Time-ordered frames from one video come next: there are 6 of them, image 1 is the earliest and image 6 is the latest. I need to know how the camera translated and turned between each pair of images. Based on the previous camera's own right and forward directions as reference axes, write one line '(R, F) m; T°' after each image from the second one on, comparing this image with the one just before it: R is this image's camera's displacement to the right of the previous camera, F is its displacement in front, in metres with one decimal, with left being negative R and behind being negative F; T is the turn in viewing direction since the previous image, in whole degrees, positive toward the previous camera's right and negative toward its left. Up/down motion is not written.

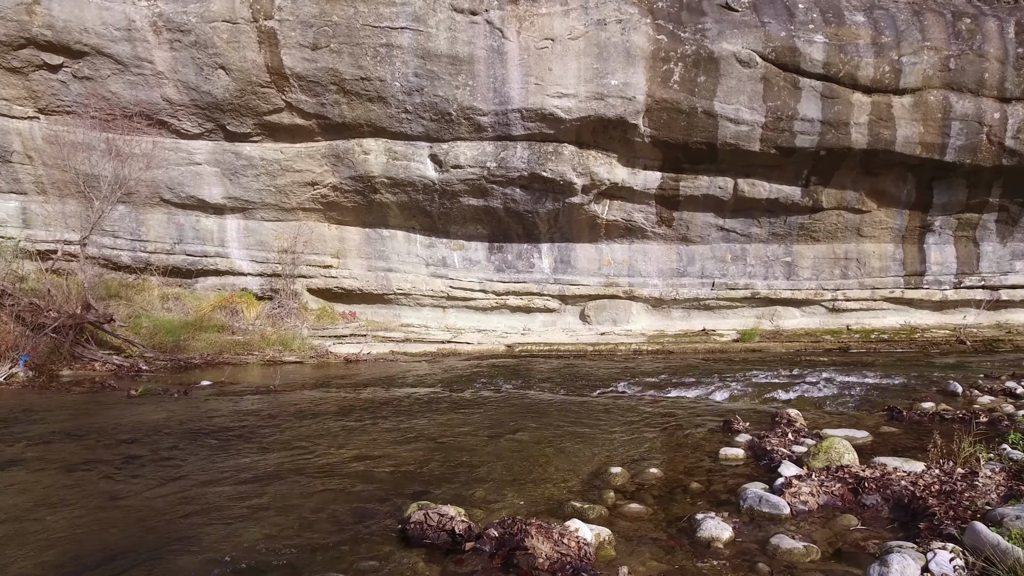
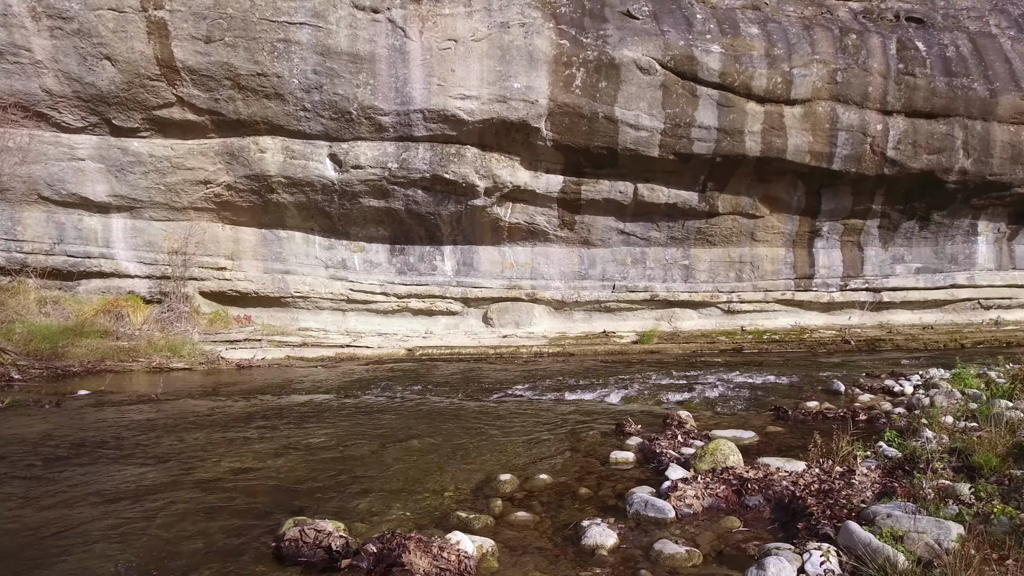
(+0.1, +0.1) m; +6°
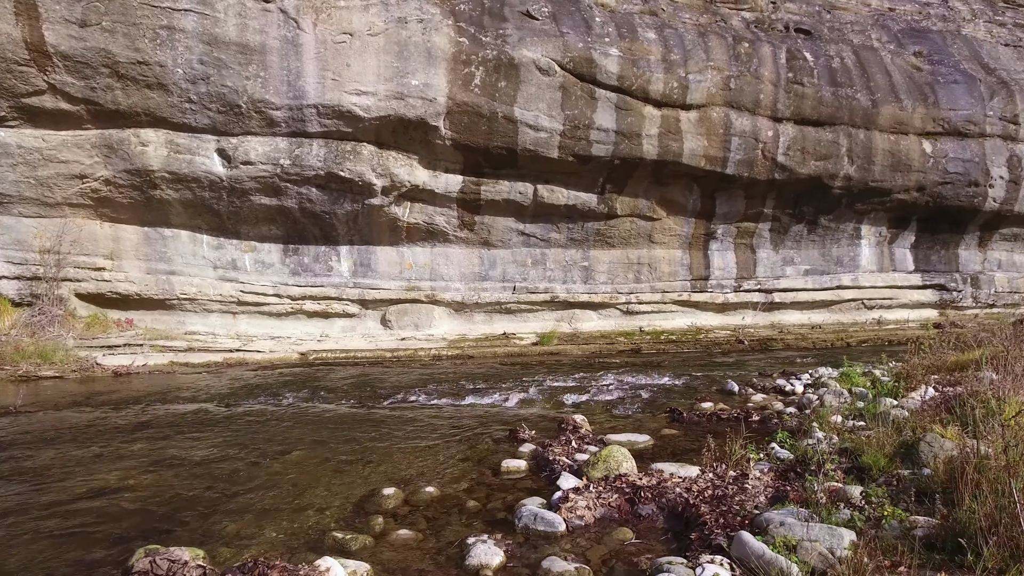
(+0.1, +0.1) m; +7°
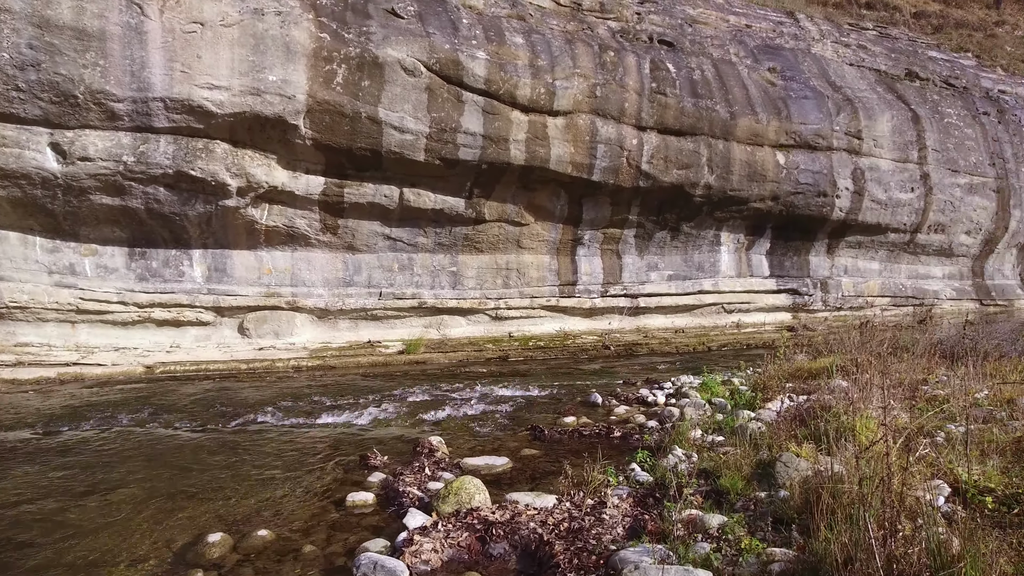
(+0.1, +0.2) m; +9°
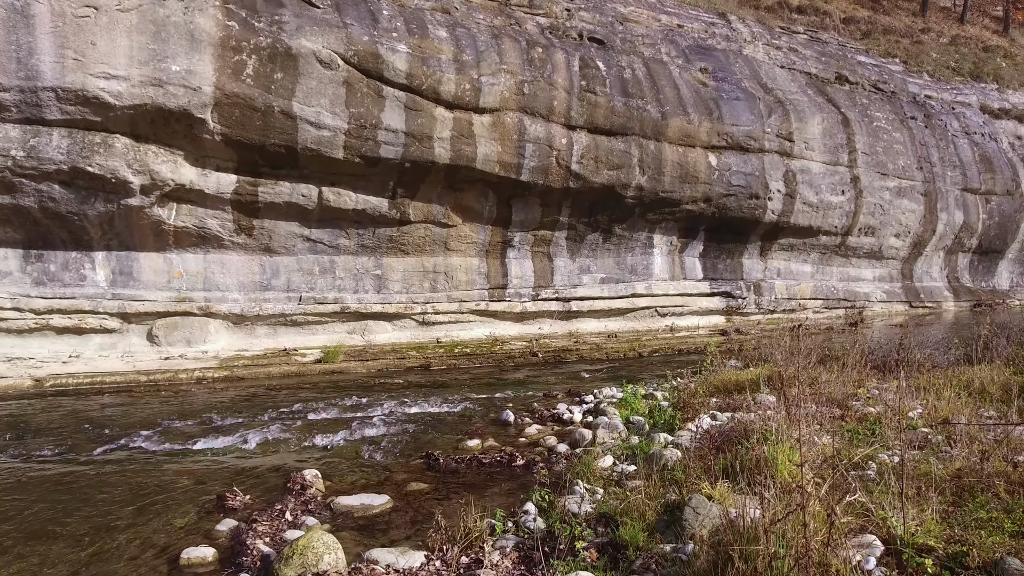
(+0.2, +0.3) m; +4°
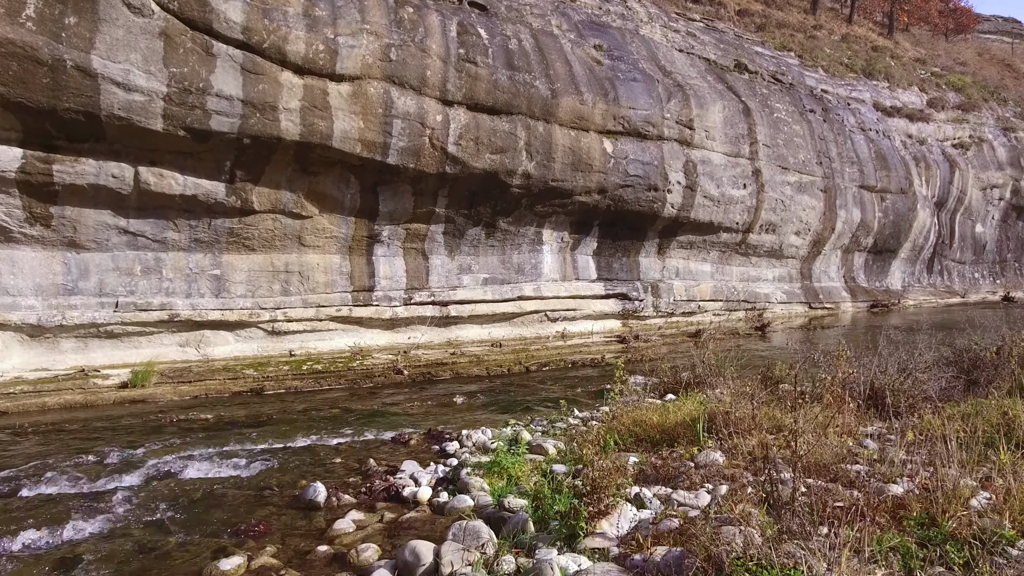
(+0.2, +1.3) m; +7°
